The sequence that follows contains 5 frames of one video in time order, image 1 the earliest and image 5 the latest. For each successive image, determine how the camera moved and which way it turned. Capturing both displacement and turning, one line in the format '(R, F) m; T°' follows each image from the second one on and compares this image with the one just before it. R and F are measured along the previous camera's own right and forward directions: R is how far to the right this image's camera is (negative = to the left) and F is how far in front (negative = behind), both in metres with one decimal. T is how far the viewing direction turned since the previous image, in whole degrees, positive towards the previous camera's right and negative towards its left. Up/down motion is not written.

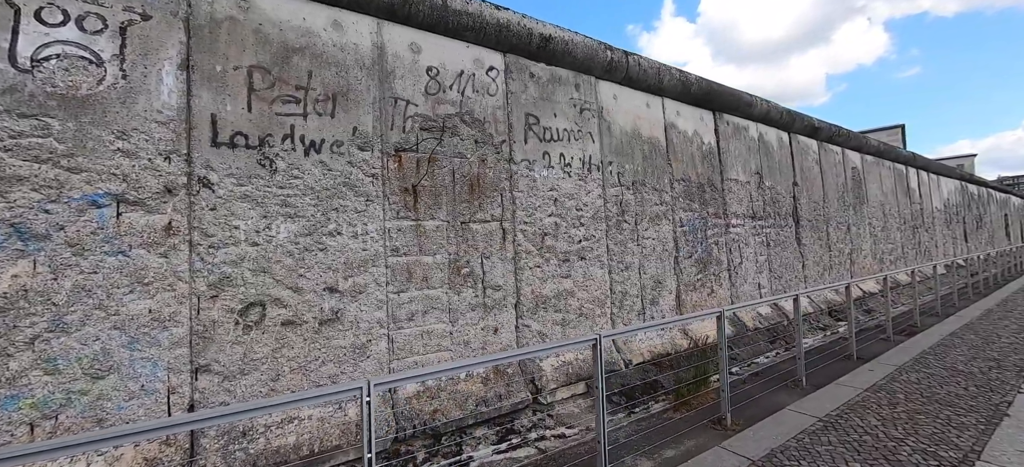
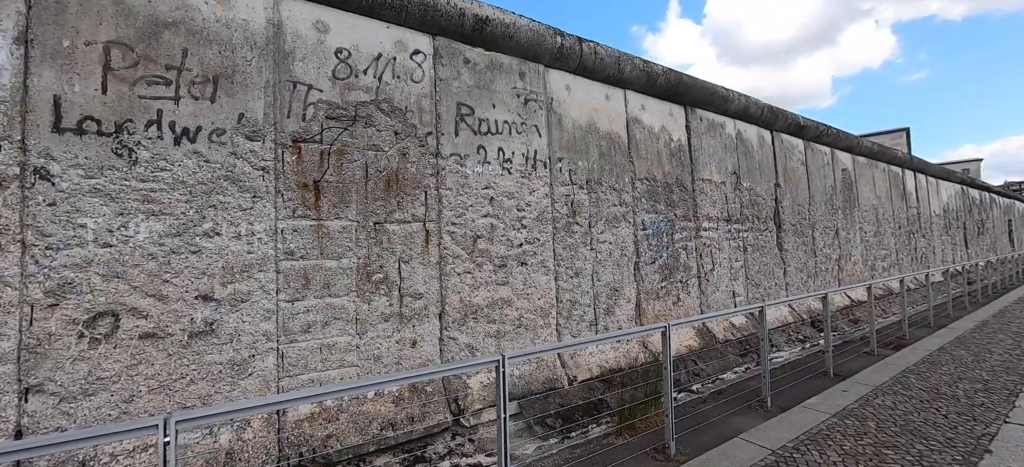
(+0.6, +0.4) m; -1°
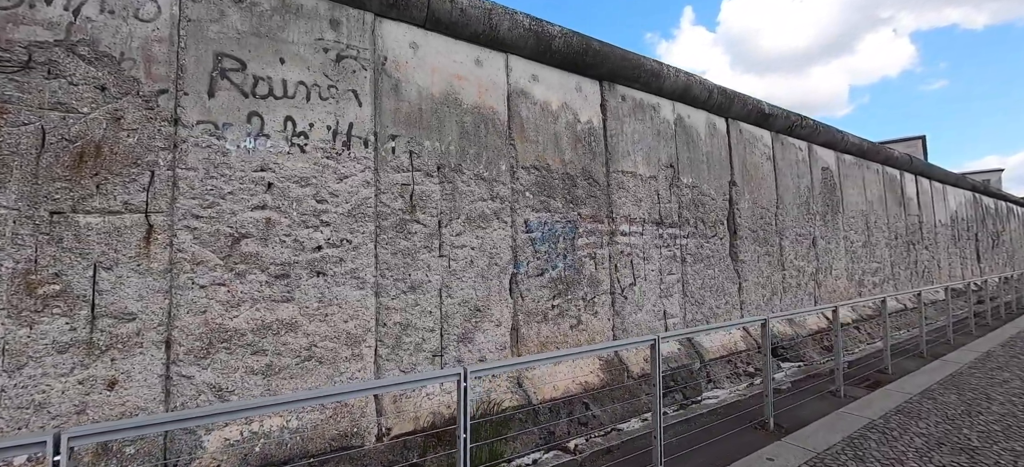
(+1.5, +1.0) m; -2°
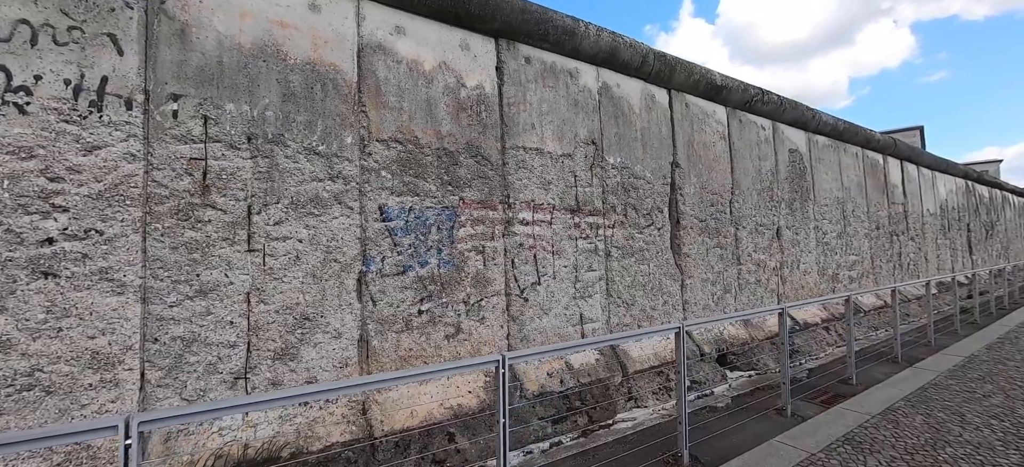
(+1.0, +0.7) m; 0°
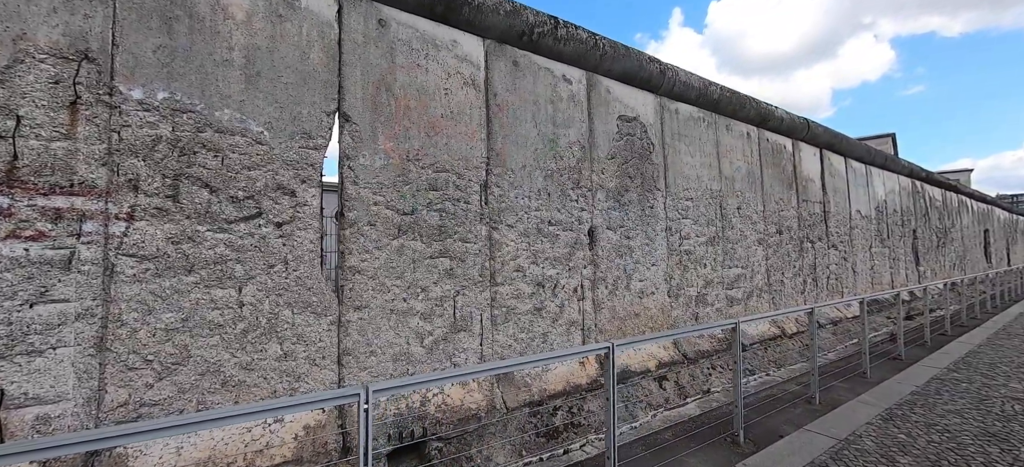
(+2.9, +1.8) m; 0°
